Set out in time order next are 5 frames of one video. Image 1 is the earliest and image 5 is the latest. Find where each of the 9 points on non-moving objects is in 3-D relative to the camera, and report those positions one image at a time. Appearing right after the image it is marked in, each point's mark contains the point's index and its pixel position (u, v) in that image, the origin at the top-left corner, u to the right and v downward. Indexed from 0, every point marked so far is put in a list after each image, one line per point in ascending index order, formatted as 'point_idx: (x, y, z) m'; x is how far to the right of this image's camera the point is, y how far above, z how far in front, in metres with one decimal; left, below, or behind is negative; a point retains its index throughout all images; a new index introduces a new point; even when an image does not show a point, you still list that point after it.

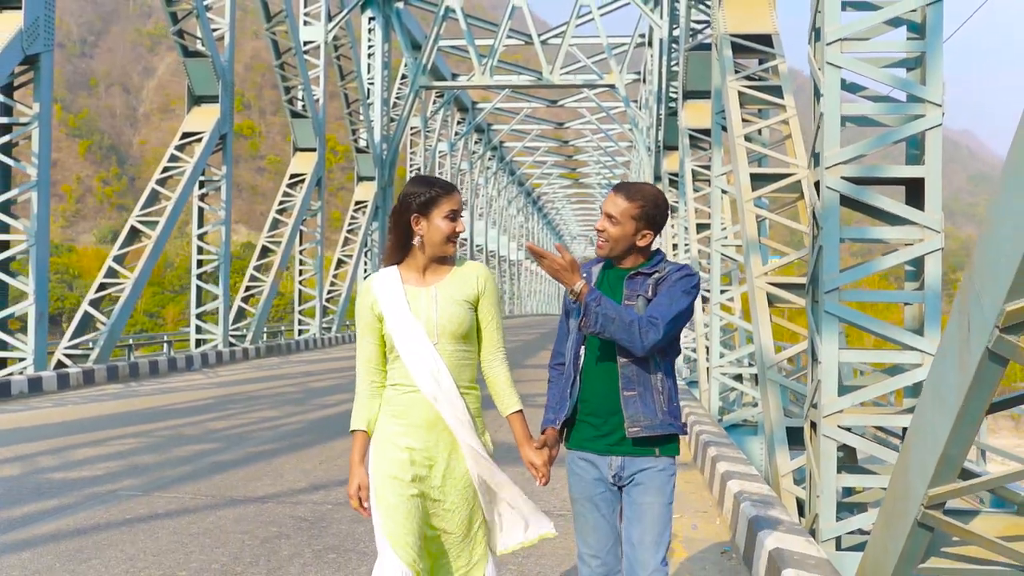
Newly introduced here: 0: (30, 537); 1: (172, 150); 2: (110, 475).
0: (-2.3, -1.2, +5.4) m
1: (-5.7, +2.3, +19.2) m
2: (-2.6, -1.2, +7.3) m
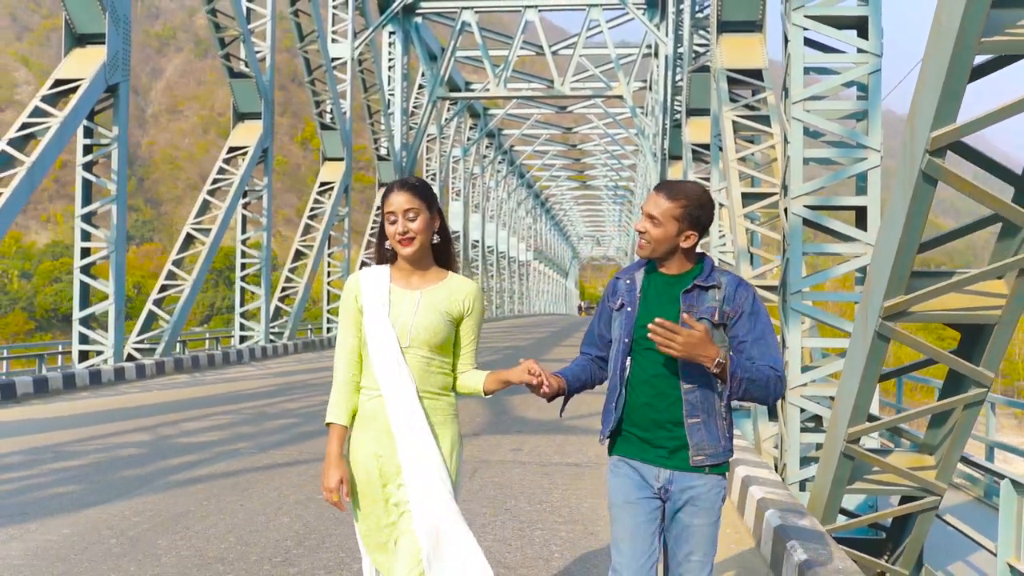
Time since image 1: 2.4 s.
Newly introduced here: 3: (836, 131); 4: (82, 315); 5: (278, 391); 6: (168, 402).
0: (-2.0, -1.2, +7.3) m
1: (-5.4, +2.3, +21.0) m
2: (-2.3, -1.2, +9.1) m
3: (+2.2, +1.0, +7.6) m
4: (-5.7, -0.4, +15.2) m
5: (-2.9, -1.3, +14.2) m
6: (-3.7, -1.2, +12.2) m
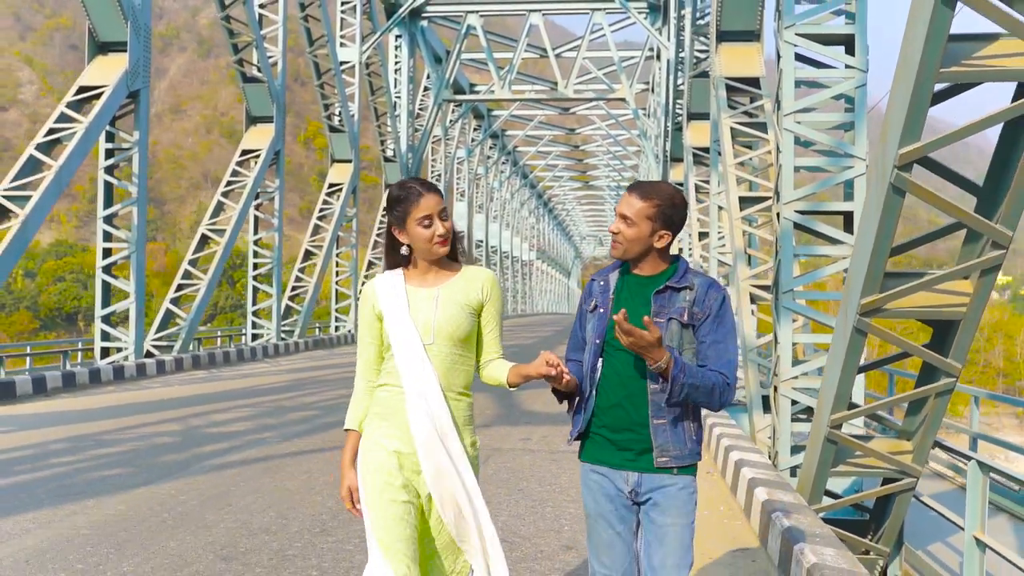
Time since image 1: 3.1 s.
0: (-1.9, -1.2, +7.8) m
1: (-5.3, +2.3, +21.6) m
2: (-2.2, -1.2, +9.7) m
3: (+2.2, +1.0, +8.1) m
4: (-5.7, -0.3, +15.8) m
5: (-2.8, -1.3, +14.7) m
6: (-3.6, -1.2, +12.7) m
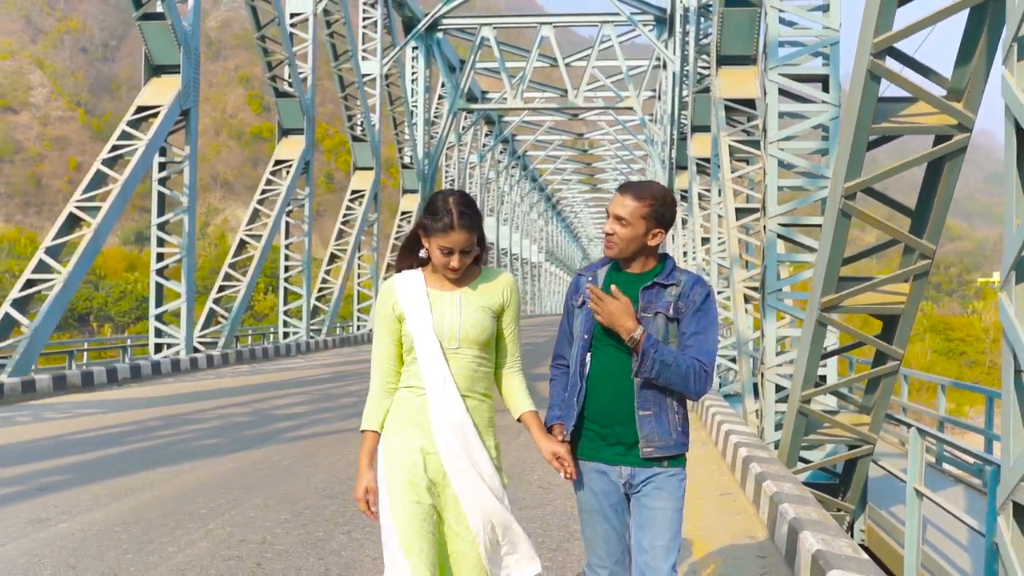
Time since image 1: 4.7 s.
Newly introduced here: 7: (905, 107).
0: (-1.7, -1.2, +9.3) m
1: (-5.0, +2.3, +23.1) m
2: (-2.0, -1.2, +11.2) m
3: (+2.5, +1.0, +9.6) m
4: (-5.4, -0.4, +17.3) m
5: (-2.6, -1.3, +16.3) m
6: (-3.3, -1.2, +14.2) m
7: (+2.1, +1.0, +6.1) m
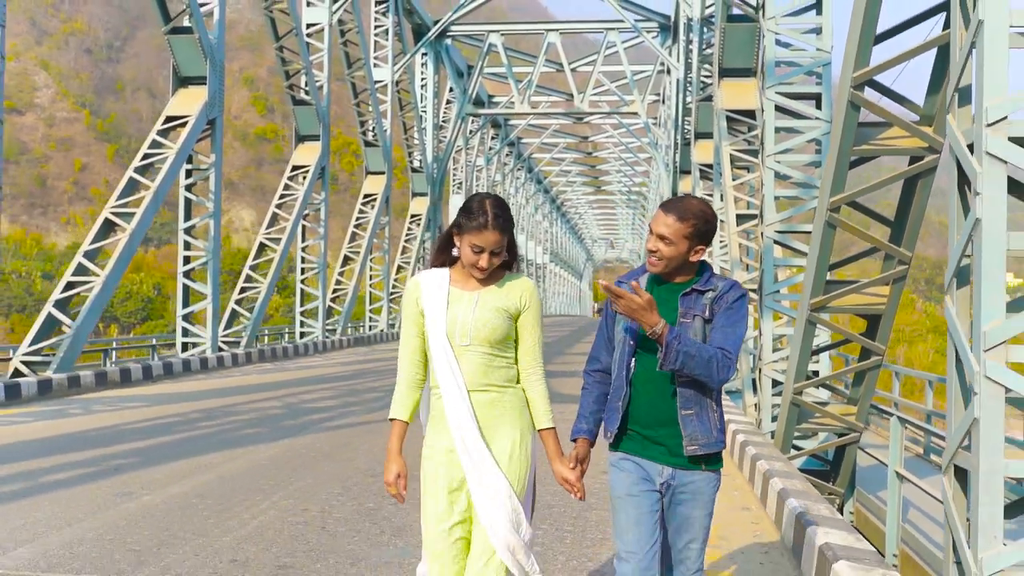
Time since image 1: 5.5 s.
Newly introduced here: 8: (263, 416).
0: (-1.6, -1.2, +10.1) m
1: (-4.8, +2.2, +23.9) m
2: (-1.8, -1.2, +12.0) m
3: (+2.6, +1.0, +10.4) m
4: (-5.2, -0.4, +18.1) m
5: (-2.4, -1.3, +17.1) m
6: (-3.2, -1.2, +15.1) m
7: (+2.2, +0.9, +6.9) m
8: (-2.4, -1.2, +10.8) m
